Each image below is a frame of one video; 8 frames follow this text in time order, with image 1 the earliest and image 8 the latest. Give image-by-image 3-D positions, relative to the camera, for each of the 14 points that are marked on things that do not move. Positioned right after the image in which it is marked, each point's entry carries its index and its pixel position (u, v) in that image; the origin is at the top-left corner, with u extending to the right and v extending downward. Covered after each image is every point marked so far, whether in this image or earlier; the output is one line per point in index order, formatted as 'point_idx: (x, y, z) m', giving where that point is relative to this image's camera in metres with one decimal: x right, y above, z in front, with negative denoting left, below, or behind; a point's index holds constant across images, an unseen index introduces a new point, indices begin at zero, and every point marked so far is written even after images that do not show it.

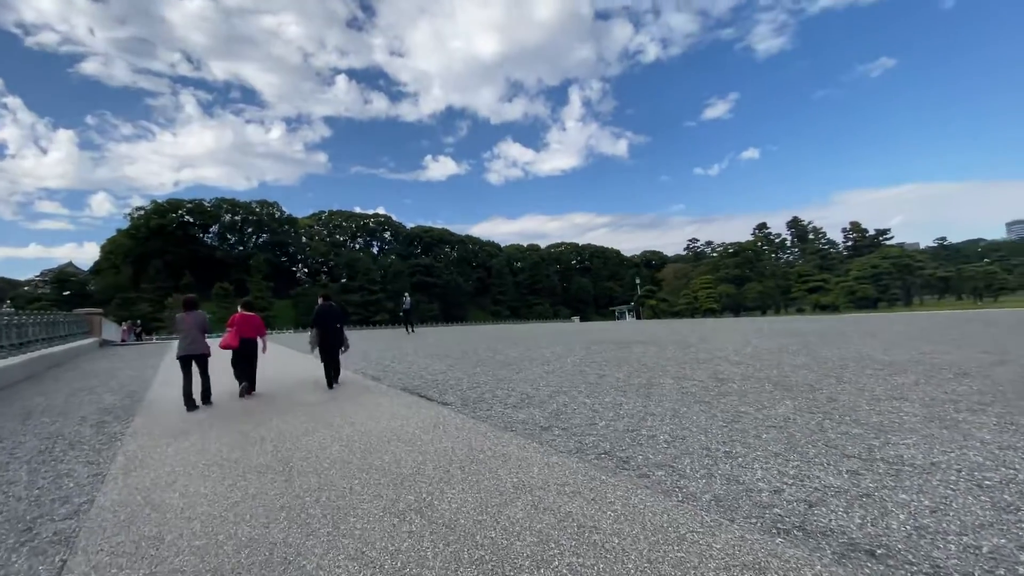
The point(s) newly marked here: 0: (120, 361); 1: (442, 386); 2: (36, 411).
0: (-15.2, -2.8, +18.4) m
1: (-1.4, -1.9, +9.4) m
2: (-9.2, -2.4, +9.1) m
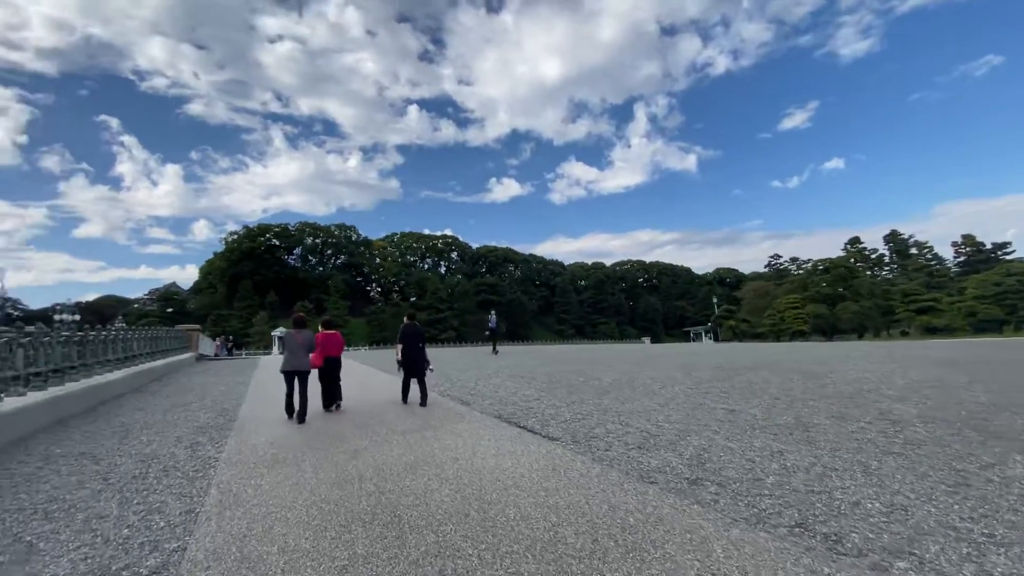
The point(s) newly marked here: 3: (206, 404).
0: (-12.0, -3.5, +19.0) m
1: (+0.5, -2.2, +8.3) m
2: (-7.2, -2.7, +9.1) m
3: (-7.5, -2.9, +11.8) m
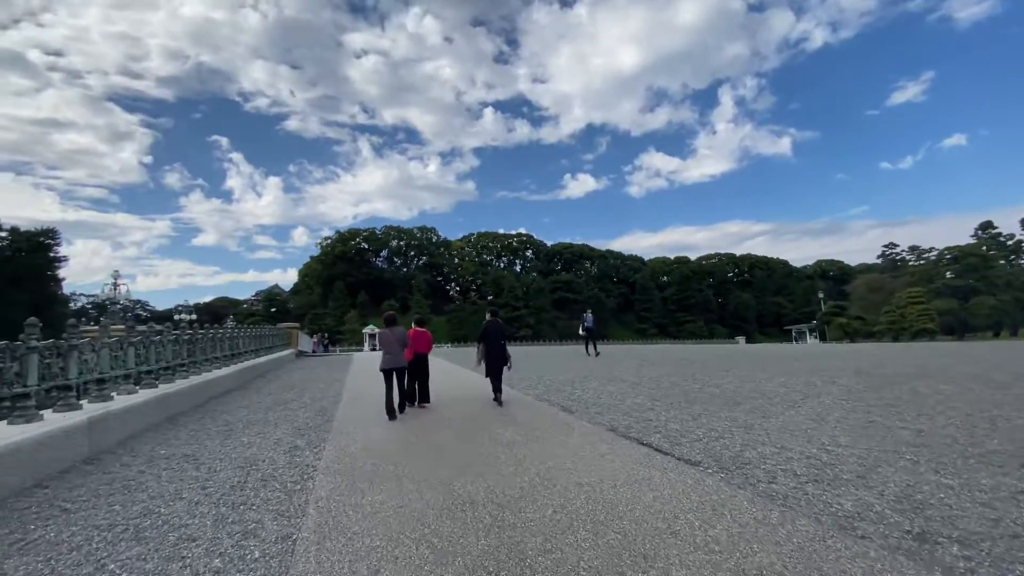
0: (-8.4, -3.5, +19.6) m
1: (+2.3, -2.1, +7.1) m
2: (-5.2, -2.7, +9.1) m
3: (-5.0, -2.8, +11.8) m
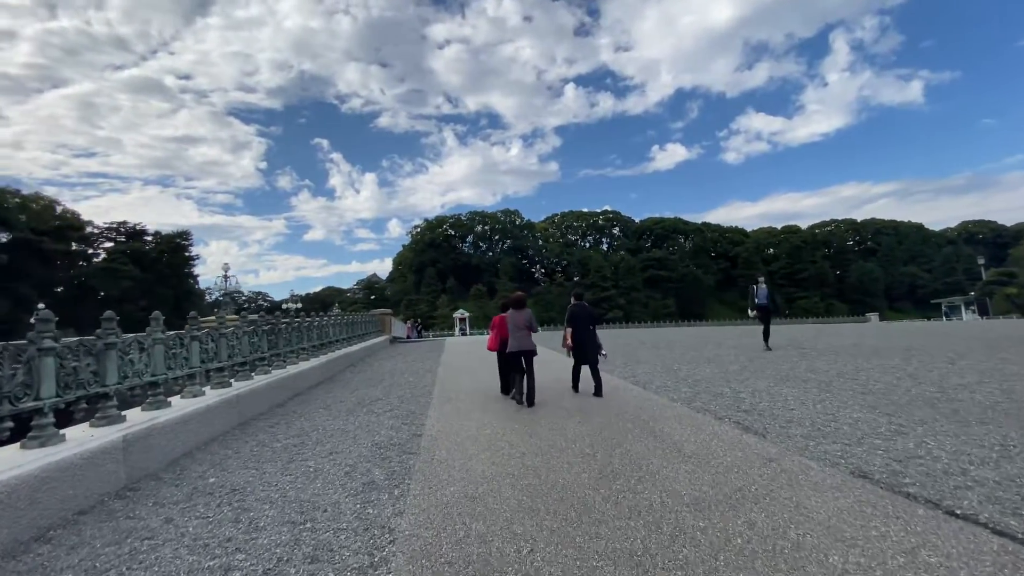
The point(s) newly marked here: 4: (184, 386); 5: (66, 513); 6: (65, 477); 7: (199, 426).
0: (-4.3, -2.8, +18.3) m
1: (+3.9, -1.7, +4.0) m
2: (-3.1, -2.3, +7.3) m
3: (-2.4, -2.4, +9.9) m
4: (-5.5, -1.7, +8.1) m
5: (-4.4, -2.2, +4.7) m
6: (-4.4, -1.9, +4.8) m
7: (-4.8, -2.1, +7.3) m
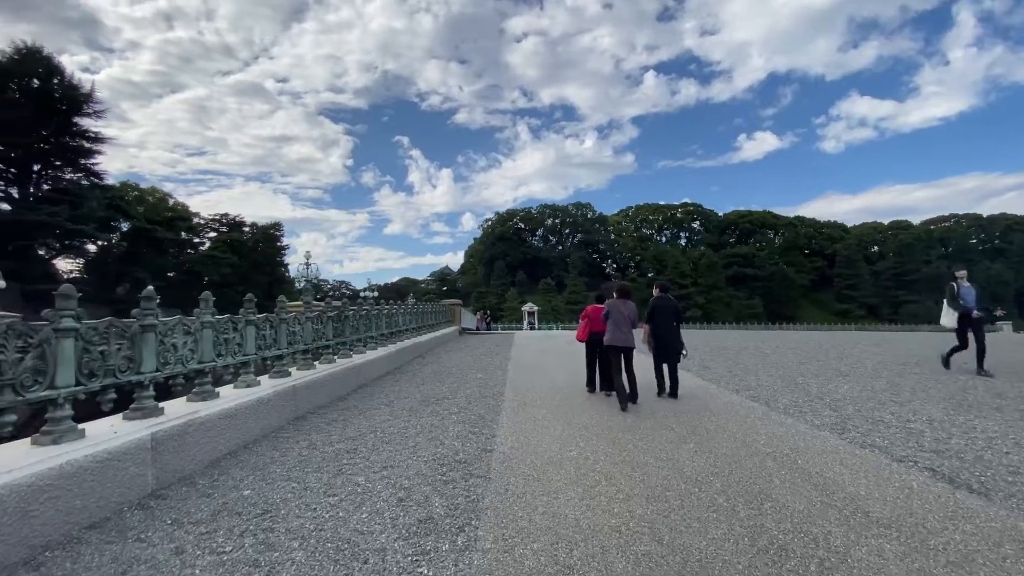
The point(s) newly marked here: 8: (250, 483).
0: (-1.6, -2.4, +17.3) m
1: (+4.5, -1.6, +2.0) m
2: (-1.9, -2.1, +6.3) m
3: (-0.9, -2.1, +8.8) m
4: (-4.2, -1.3, +7.4) m
5: (-3.6, -2.0, +3.9) m
6: (-3.6, -1.6, +4.0) m
7: (-3.6, -1.8, +6.6) m
8: (-2.8, -2.1, +5.1) m
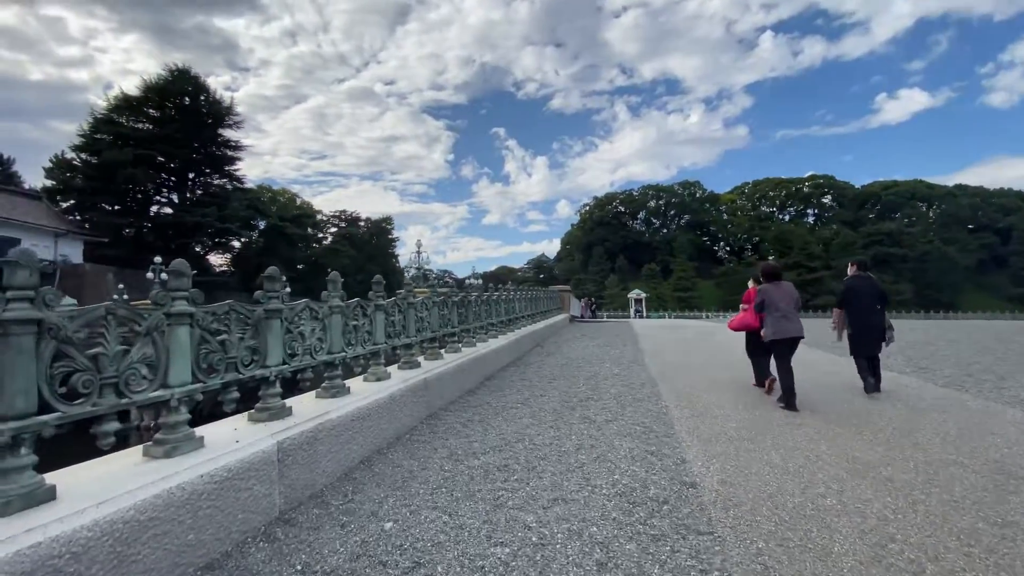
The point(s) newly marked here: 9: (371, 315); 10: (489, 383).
0: (+2.6, -1.9, +15.7) m
1: (+5.5, -1.4, -0.5) m
2: (0.0, -1.8, +5.0) m
3: (+1.5, -1.8, +7.3) m
4: (-2.0, -1.1, +6.5) m
5: (-2.1, -1.8, +3.0) m
6: (-2.1, -1.5, +3.1) m
7: (-1.5, -1.6, +5.6) m
8: (-1.0, -1.9, +4.1) m
9: (-1.9, -0.4, +6.6) m
10: (-0.5, -1.9, +9.6) m
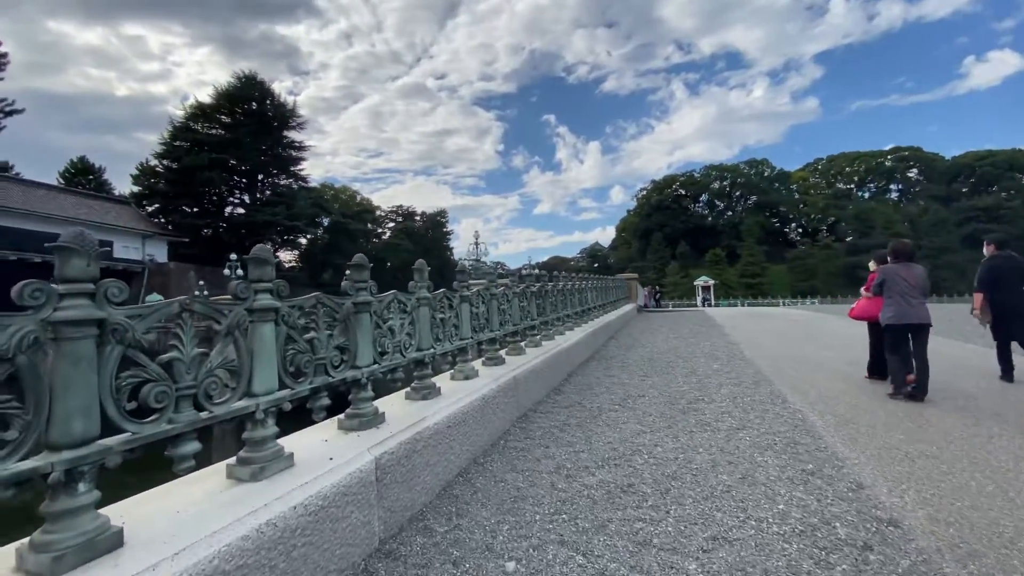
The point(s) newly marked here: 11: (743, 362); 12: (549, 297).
0: (+4.9, -1.5, +14.6) m
1: (+5.9, -1.3, -1.9) m
2: (+1.1, -1.7, +4.2) m
3: (+2.9, -1.6, +6.3) m
4: (-0.7, -0.9, +5.9) m
5: (-1.2, -1.7, +2.4) m
6: (-1.2, -1.4, +2.5) m
7: (-0.4, -1.5, +5.0) m
8: (0.0, -1.8, +3.4) m
9: (-0.7, -0.2, +5.9) m
10: (+1.1, -1.7, +8.8) m
11: (+4.6, -1.5, +9.6) m
12: (+0.8, -0.2, +10.4) m
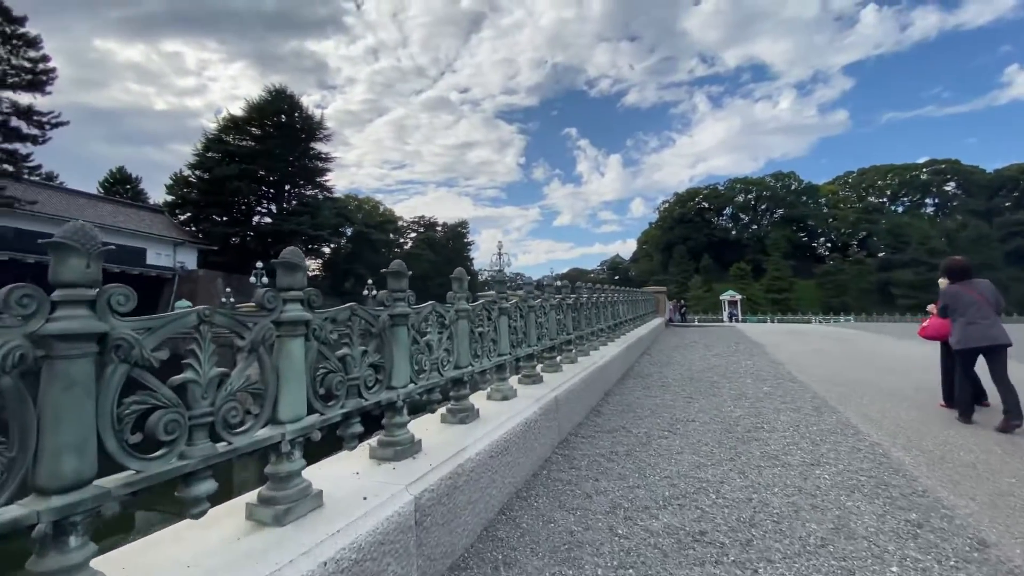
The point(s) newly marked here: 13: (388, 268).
0: (+5.7, -1.9, +13.8) m
1: (+6.1, -1.4, -2.7) m
2: (+1.5, -1.8, +3.6) m
3: (+3.4, -1.8, +5.6) m
4: (-0.2, -1.1, +5.4) m
5: (-0.9, -1.8, +2.0) m
6: (-0.9, -1.4, +2.0) m
7: (+0.1, -1.6, +4.5) m
8: (+0.3, -1.9, +2.9) m
9: (-0.2, -0.4, +5.4) m
10: (+1.7, -1.9, +8.2) m
11: (+5.2, -1.8, +8.9) m
12: (+1.5, -0.4, +9.9) m
13: (-1.0, +0.1, +3.7) m
